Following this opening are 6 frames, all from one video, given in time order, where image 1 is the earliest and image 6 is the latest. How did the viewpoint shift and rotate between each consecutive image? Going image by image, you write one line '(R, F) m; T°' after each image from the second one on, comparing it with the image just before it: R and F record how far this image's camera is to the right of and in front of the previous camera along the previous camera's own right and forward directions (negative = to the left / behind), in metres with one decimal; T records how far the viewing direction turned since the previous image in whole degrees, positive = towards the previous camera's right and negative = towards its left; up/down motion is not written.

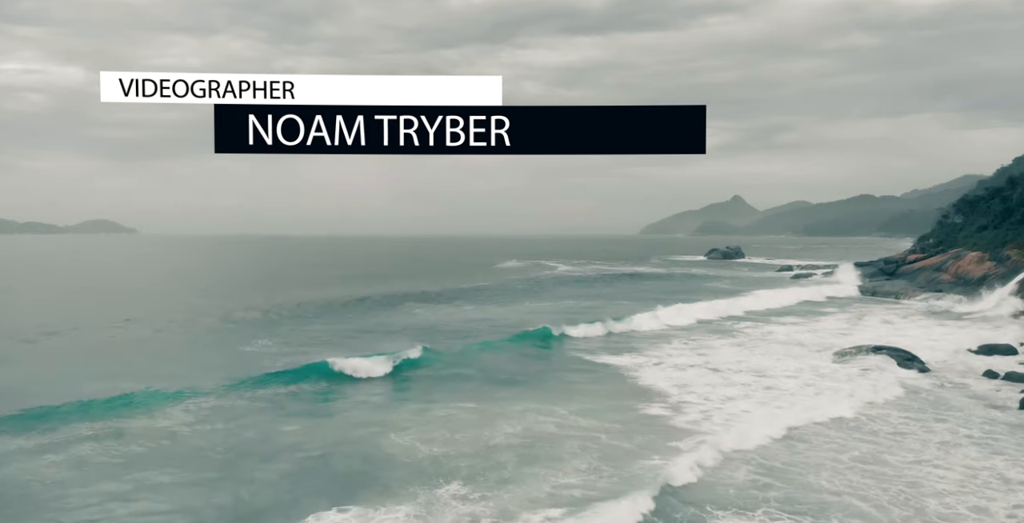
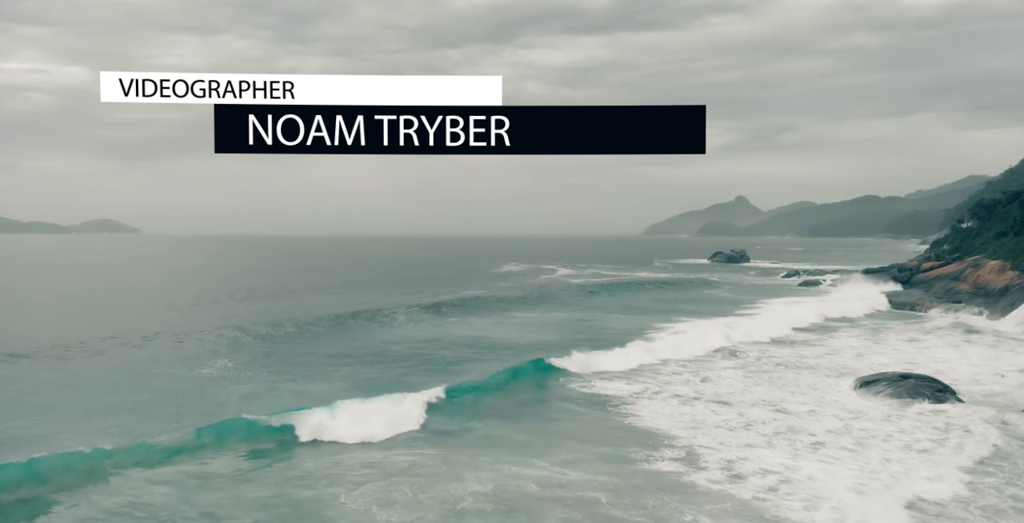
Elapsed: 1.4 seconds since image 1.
(+0.3, +1.9) m; 0°
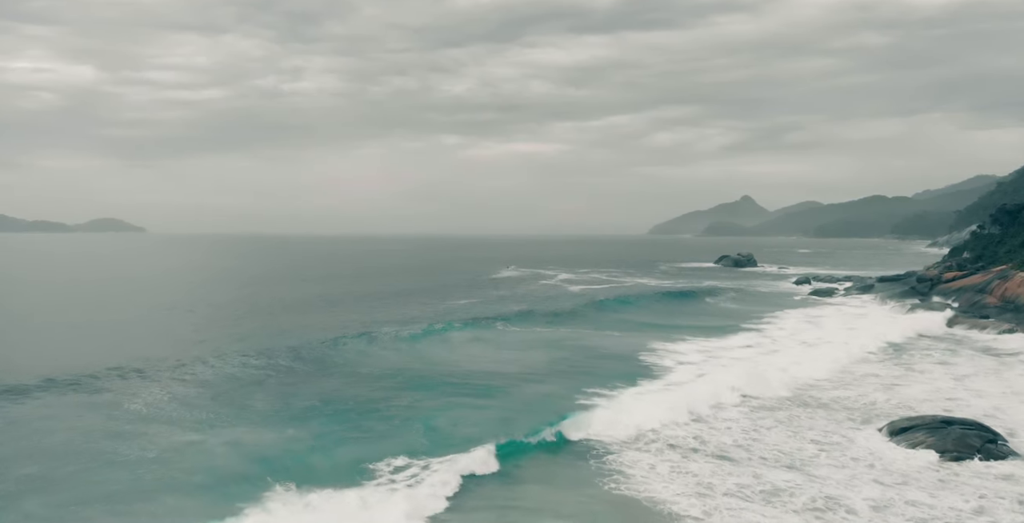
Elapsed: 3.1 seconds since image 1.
(+0.4, +2.6) m; 0°
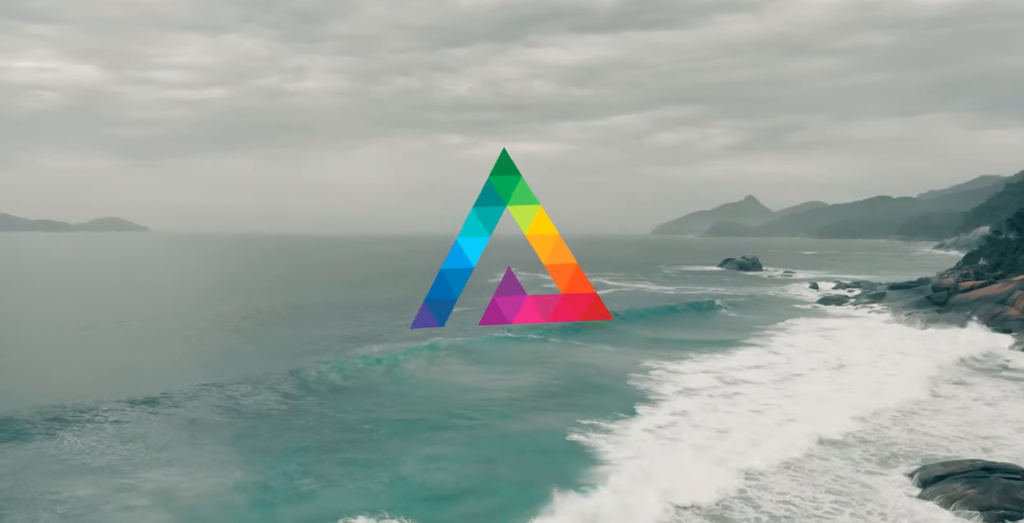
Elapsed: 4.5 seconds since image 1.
(+0.3, +1.8) m; 0°
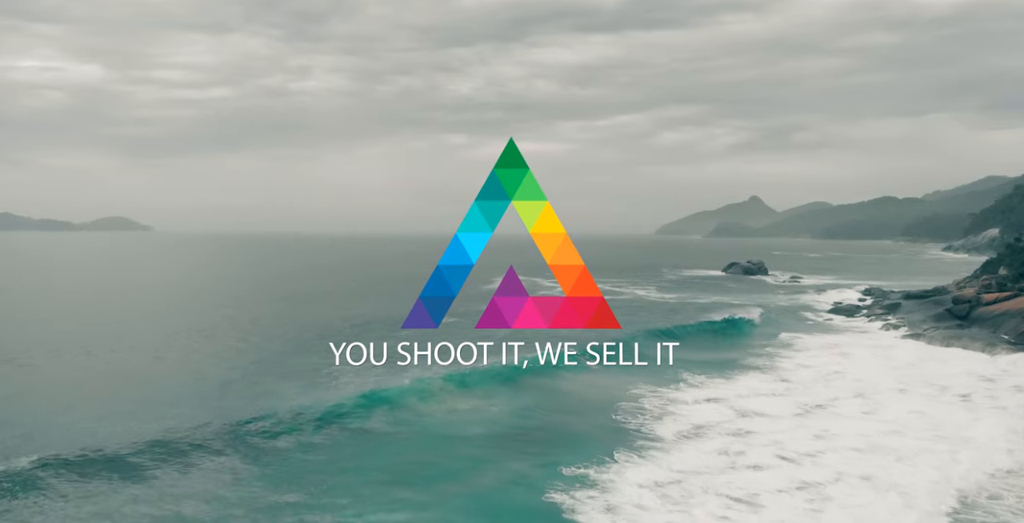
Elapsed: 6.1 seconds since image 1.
(+0.4, +2.4) m; 0°
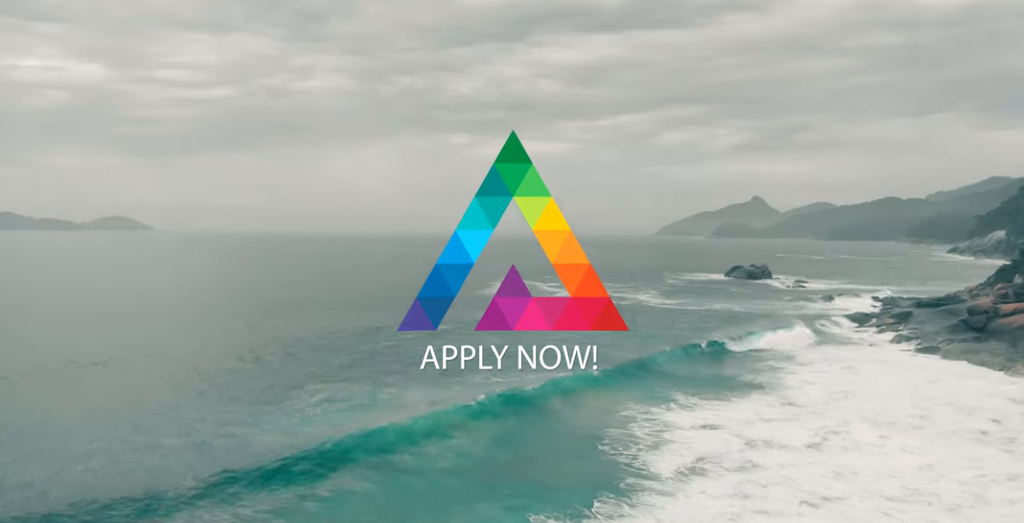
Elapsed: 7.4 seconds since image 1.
(+0.3, +1.6) m; 0°
